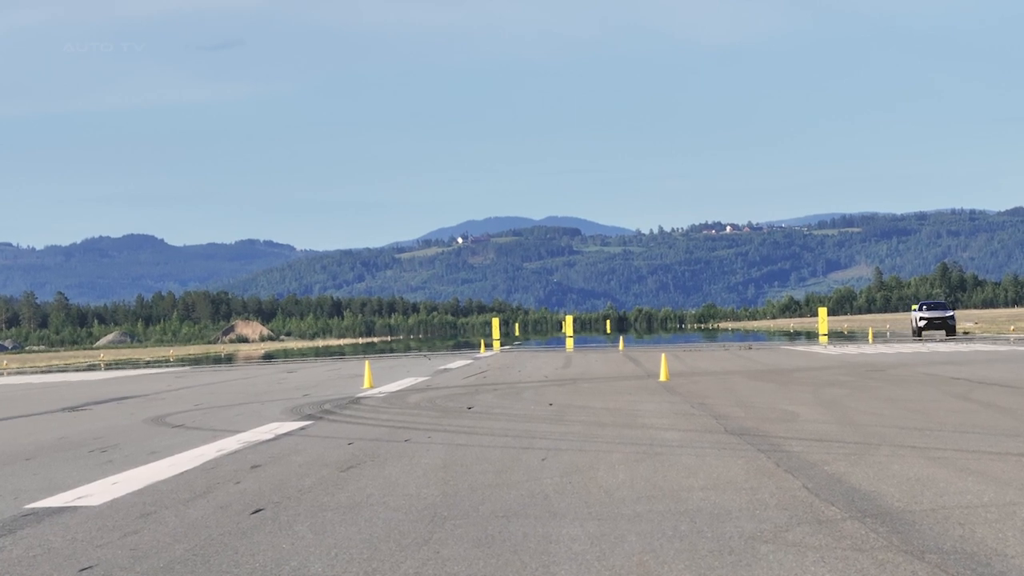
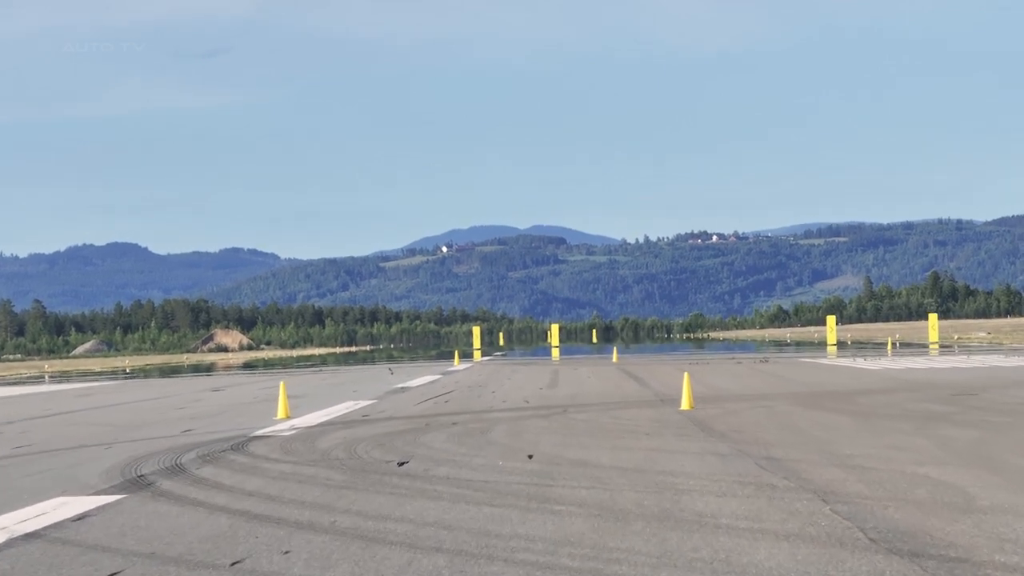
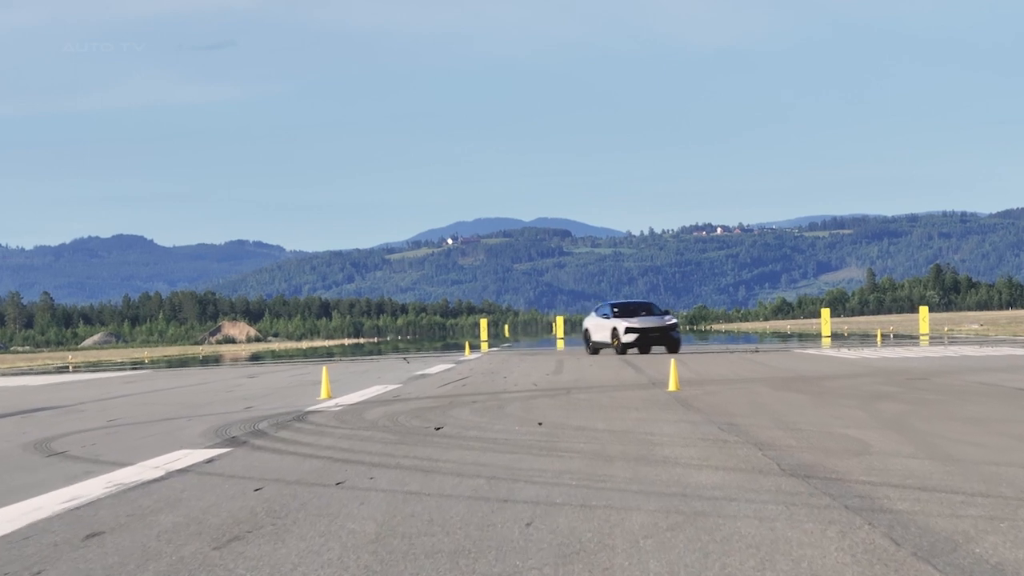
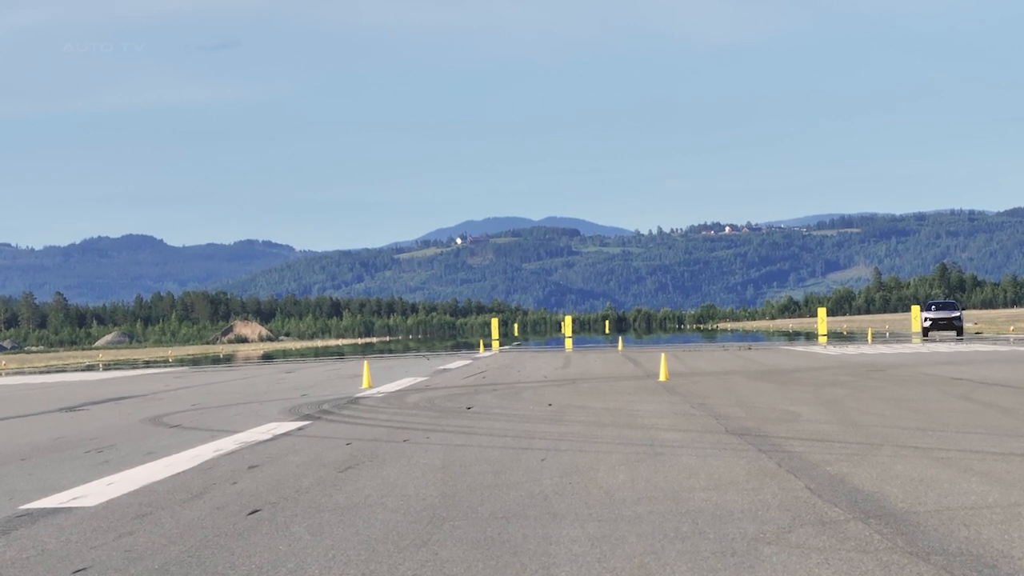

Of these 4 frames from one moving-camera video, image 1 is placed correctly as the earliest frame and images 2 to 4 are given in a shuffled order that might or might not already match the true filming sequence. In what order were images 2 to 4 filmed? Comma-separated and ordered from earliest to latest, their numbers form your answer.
4, 3, 2
